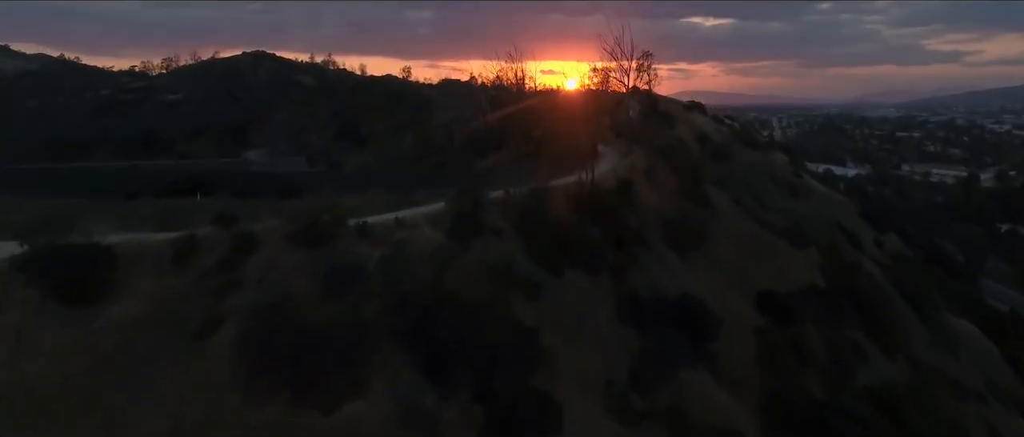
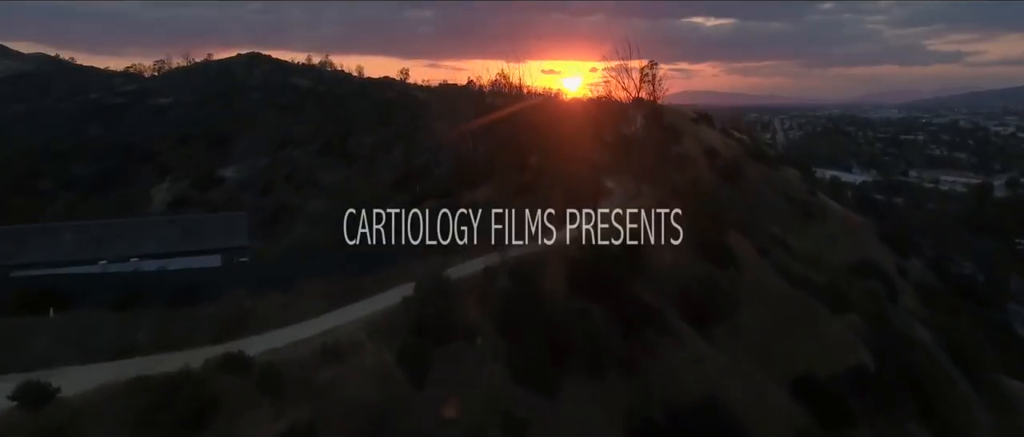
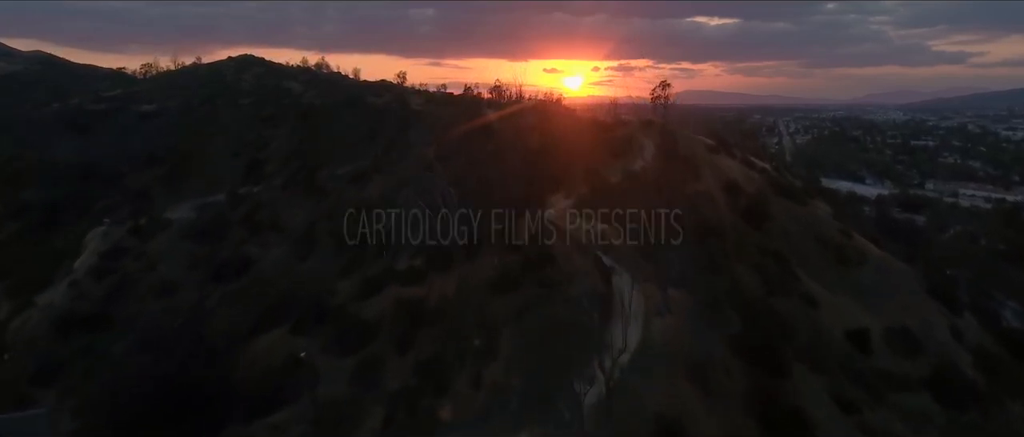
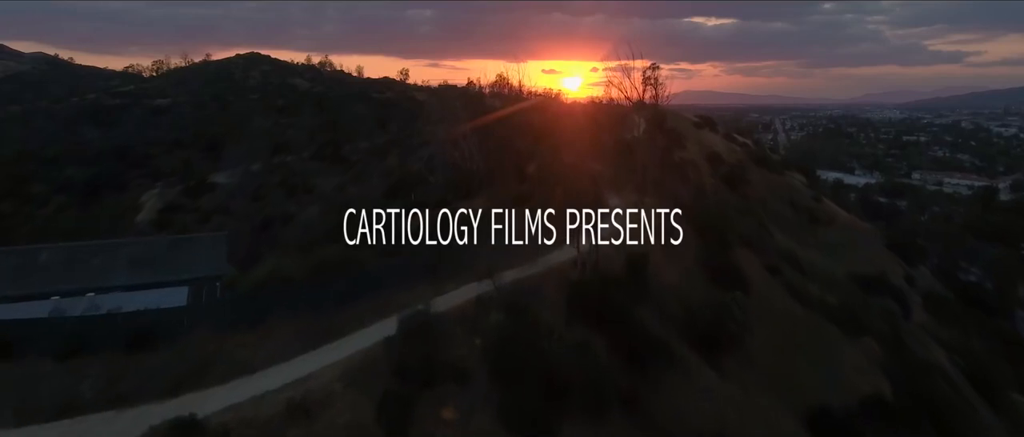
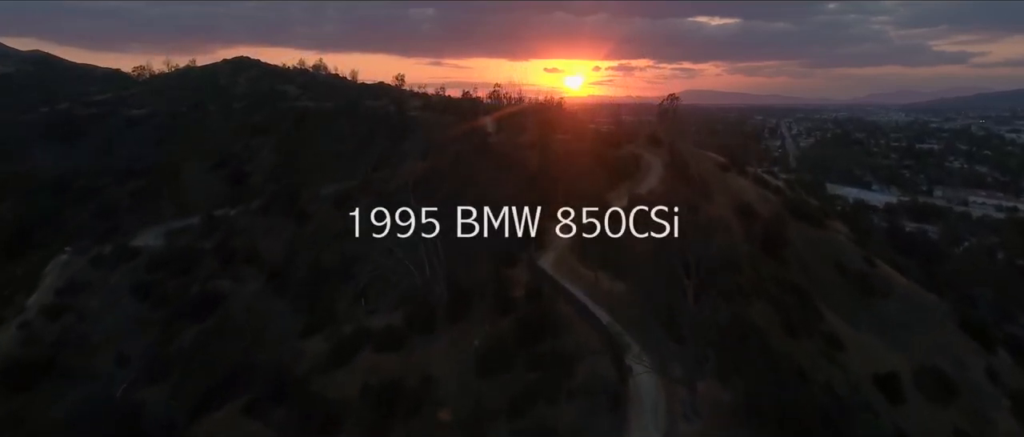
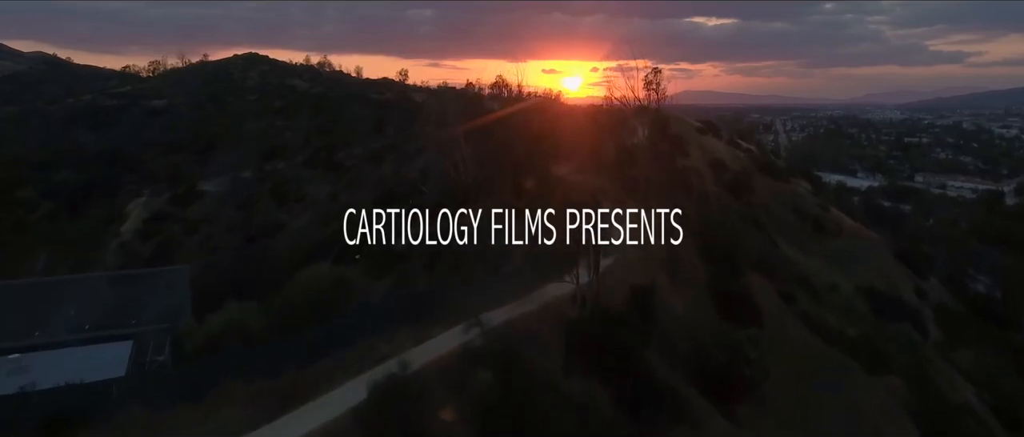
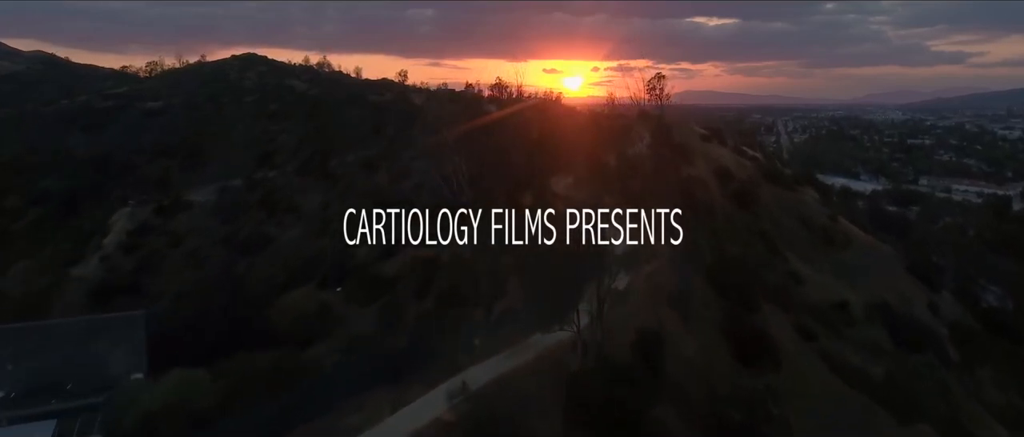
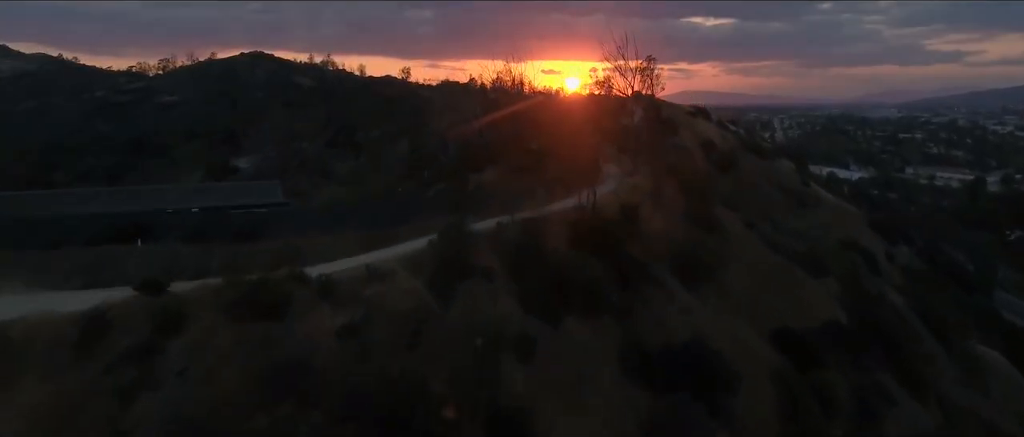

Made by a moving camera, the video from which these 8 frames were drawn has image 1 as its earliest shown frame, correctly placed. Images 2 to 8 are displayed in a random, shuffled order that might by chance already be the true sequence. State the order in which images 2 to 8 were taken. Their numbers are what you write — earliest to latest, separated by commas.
8, 2, 4, 6, 7, 3, 5
